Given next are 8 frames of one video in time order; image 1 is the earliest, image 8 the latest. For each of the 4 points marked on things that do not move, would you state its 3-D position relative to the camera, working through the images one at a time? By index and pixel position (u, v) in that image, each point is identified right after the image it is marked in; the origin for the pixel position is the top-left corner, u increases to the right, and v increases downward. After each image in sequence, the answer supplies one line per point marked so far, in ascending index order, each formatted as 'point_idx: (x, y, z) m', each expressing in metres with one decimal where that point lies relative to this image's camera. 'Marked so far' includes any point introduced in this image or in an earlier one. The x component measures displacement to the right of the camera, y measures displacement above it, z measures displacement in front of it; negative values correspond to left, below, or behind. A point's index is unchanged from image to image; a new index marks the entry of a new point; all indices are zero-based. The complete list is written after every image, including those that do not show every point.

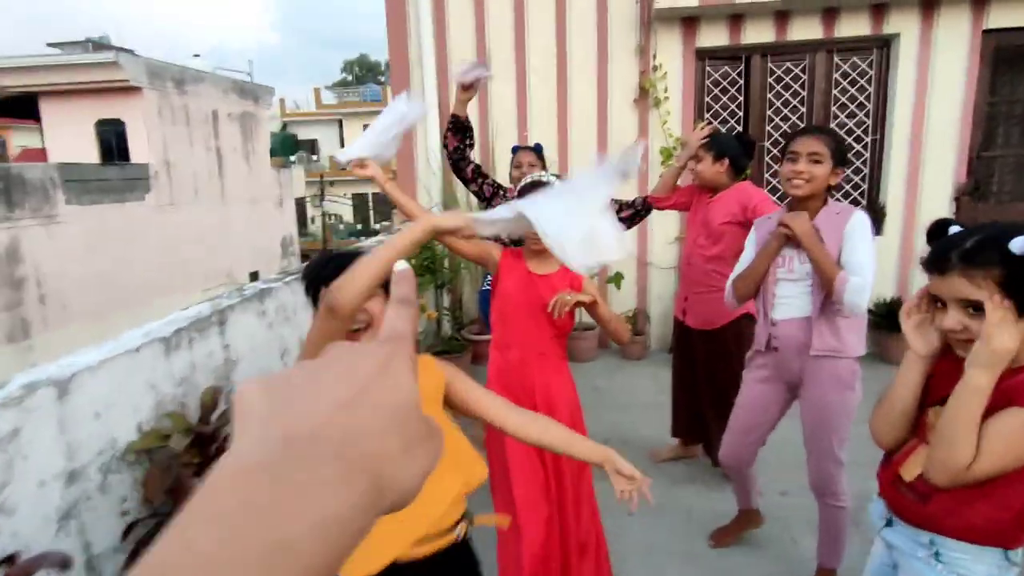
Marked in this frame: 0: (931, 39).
0: (+2.8, +1.7, +4.2) m
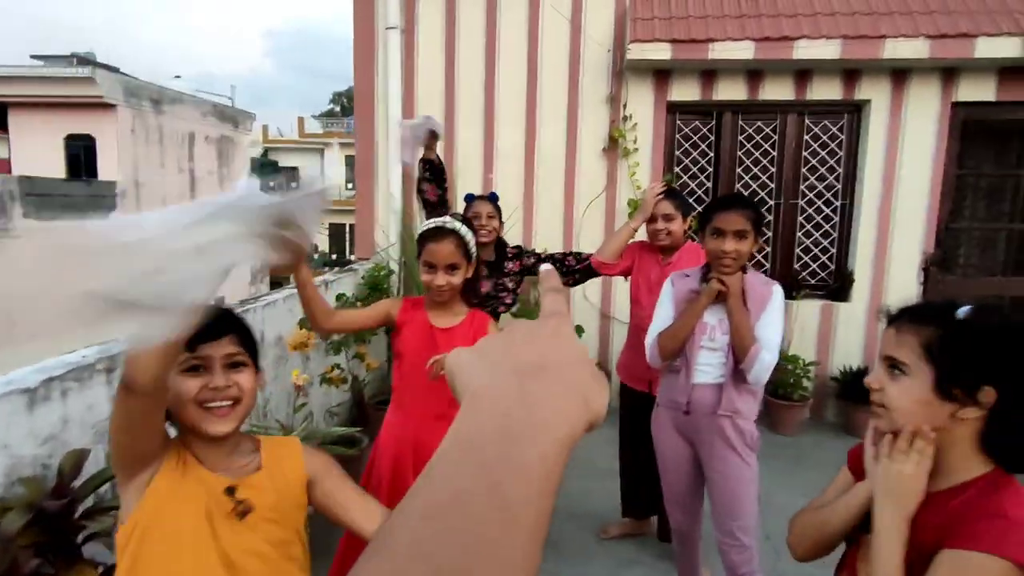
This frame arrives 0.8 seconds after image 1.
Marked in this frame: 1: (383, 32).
0: (+2.6, +1.2, +4.1) m
1: (-1.0, +1.9, +4.5) m
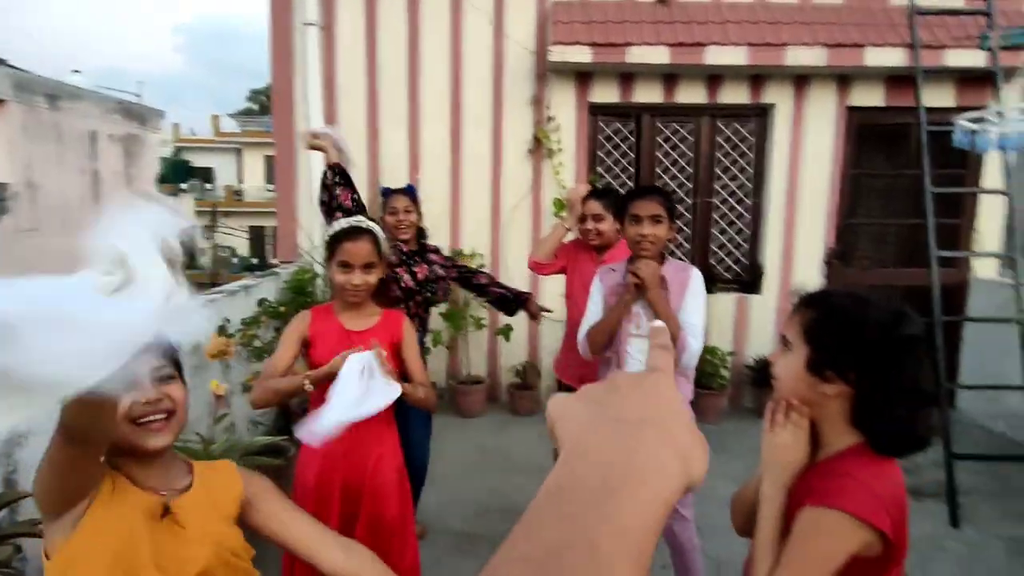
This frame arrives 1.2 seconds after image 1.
0: (+2.1, +1.3, +4.4) m
1: (-1.5, +1.9, +4.4) m
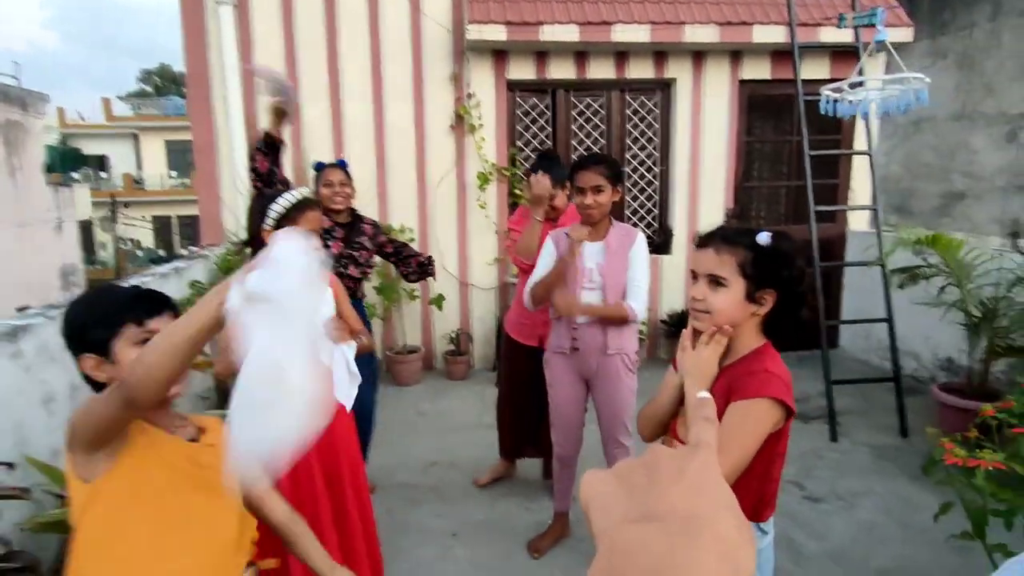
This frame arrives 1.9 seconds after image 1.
0: (+1.5, +1.6, +4.8) m
1: (-2.1, +2.0, +4.3) m
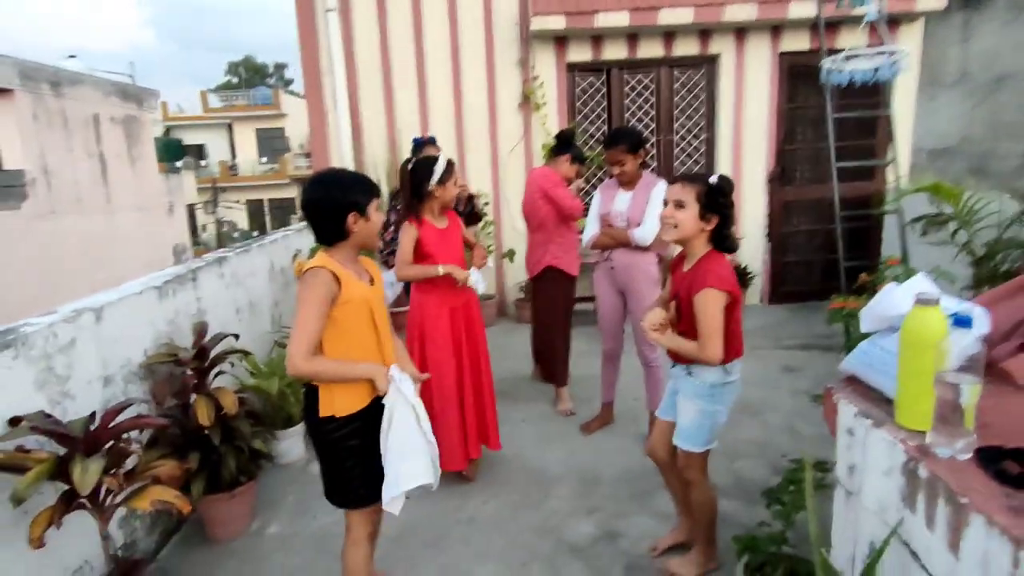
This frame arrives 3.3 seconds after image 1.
0: (+2.0, +2.0, +5.3) m
1: (-1.6, +2.3, +5.3) m
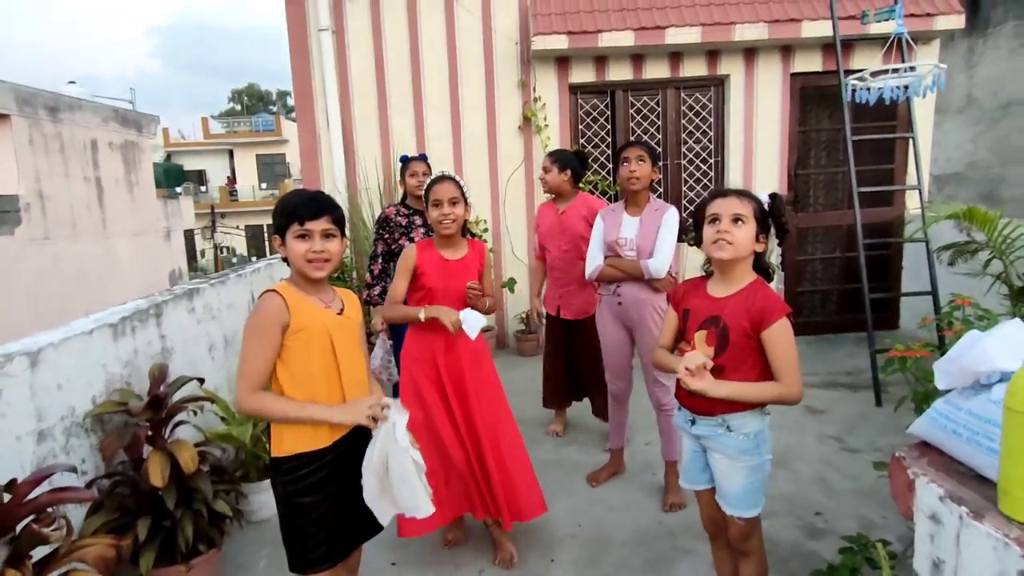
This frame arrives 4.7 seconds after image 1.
0: (+2.0, +1.8, +5.1) m
1: (-1.6, +2.1, +5.1) m
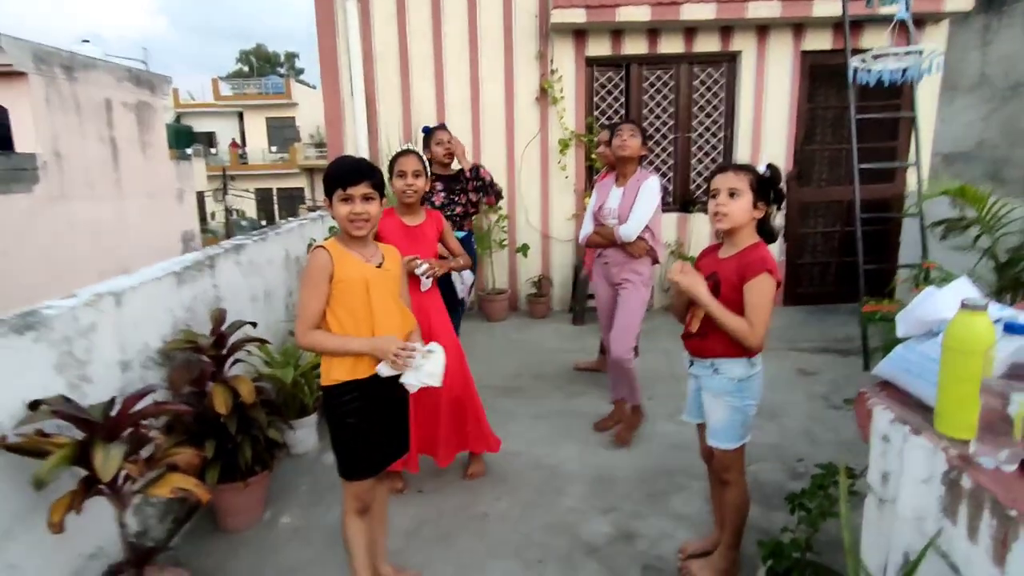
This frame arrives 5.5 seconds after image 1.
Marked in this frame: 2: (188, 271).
0: (+2.2, +2.0, +5.3) m
1: (-1.5, +2.4, +5.2) m
2: (-1.4, +0.1, +2.7) m
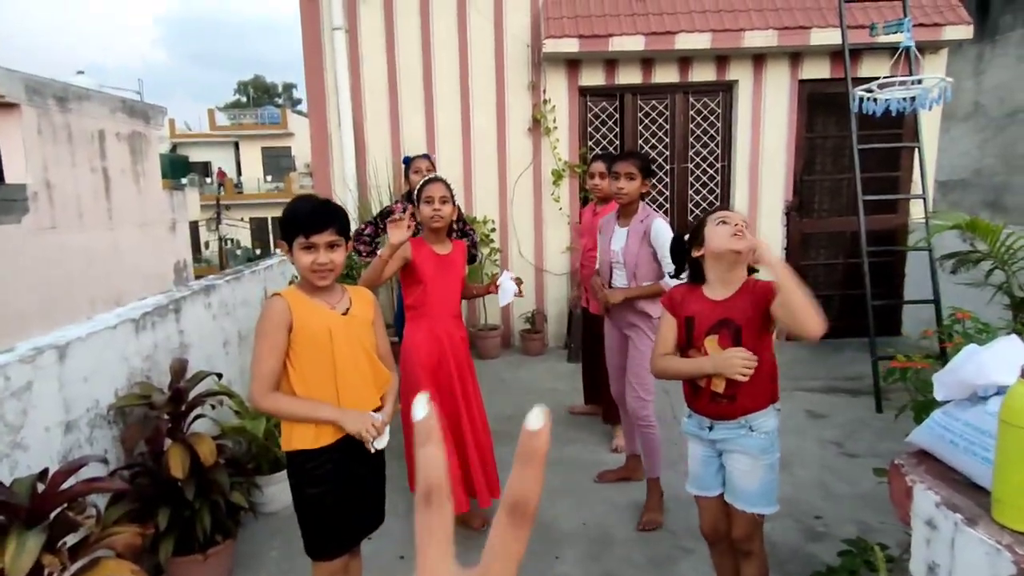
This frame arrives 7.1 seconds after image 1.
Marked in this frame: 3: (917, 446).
0: (+2.1, +1.7, +5.2) m
1: (-1.5, +2.1, +5.1) m
2: (-1.5, -0.1, +2.4) m
3: (+1.0, -0.4, +1.5) m
